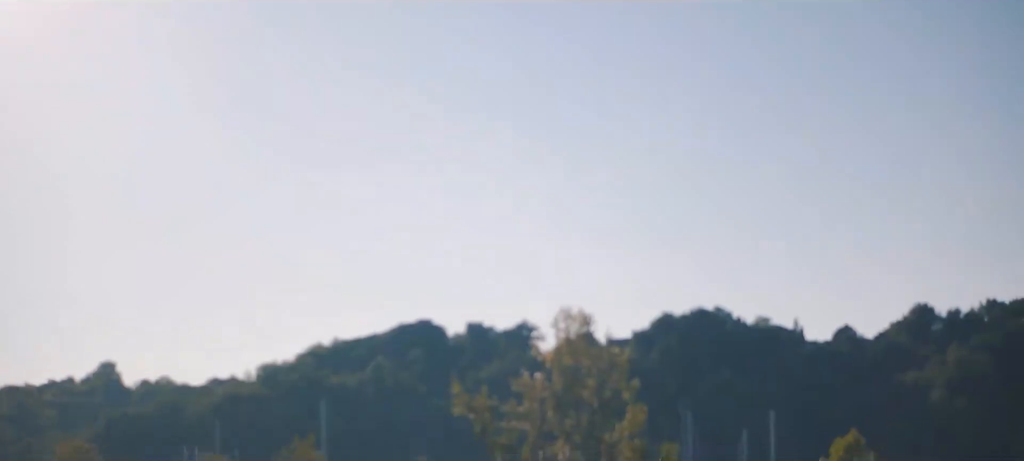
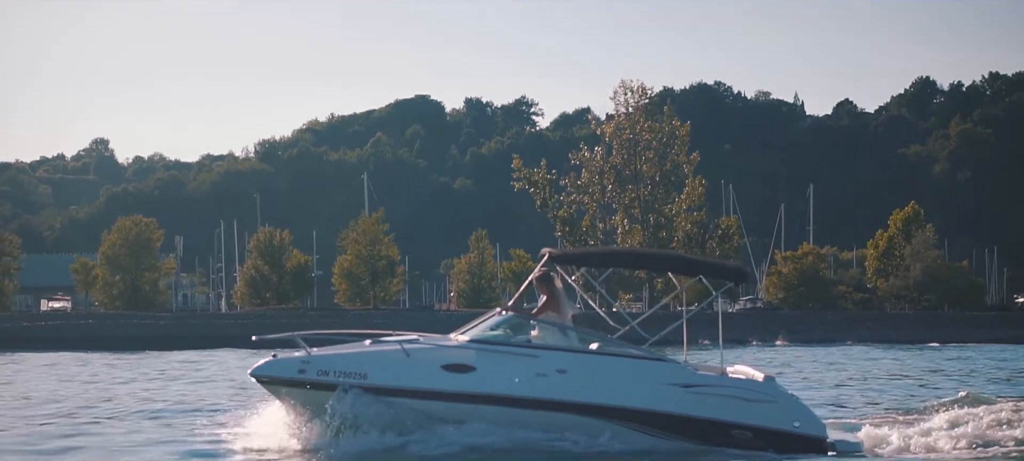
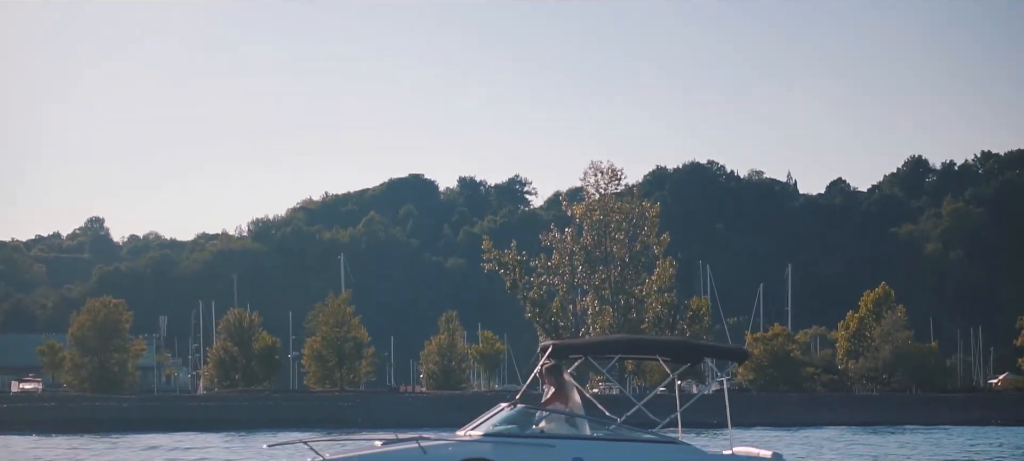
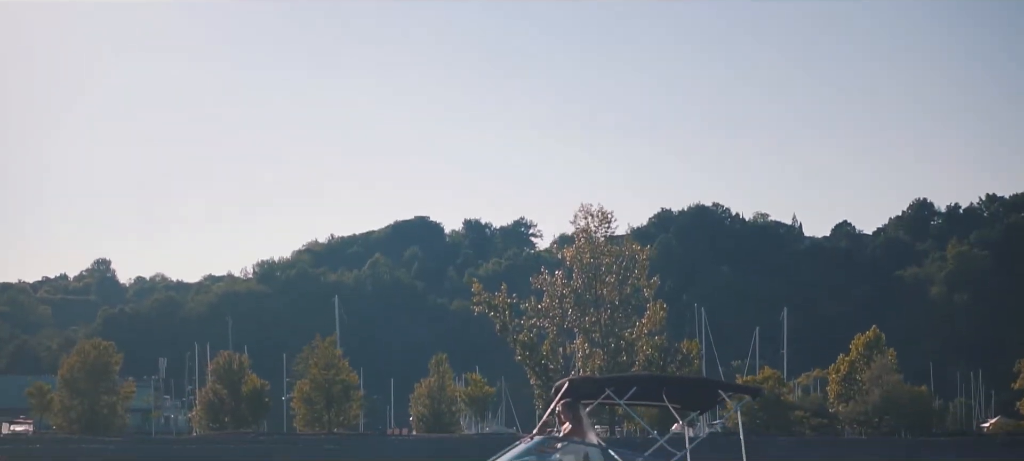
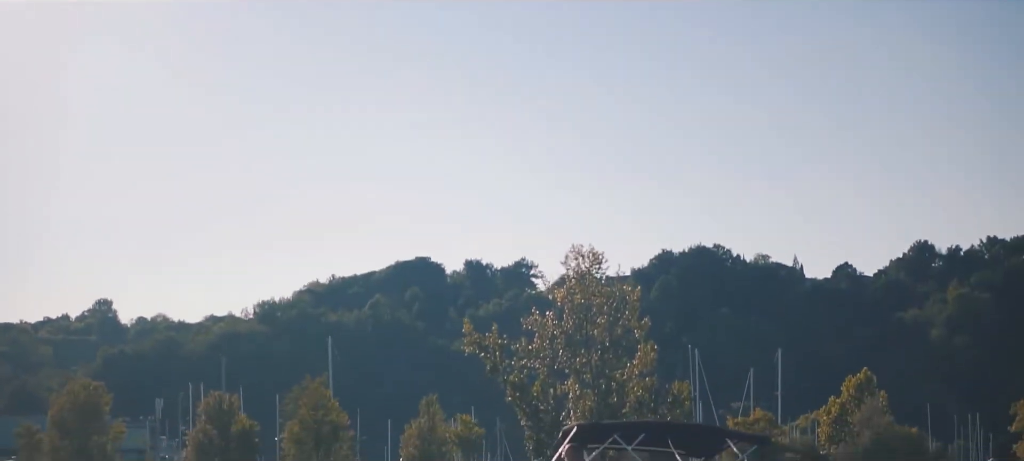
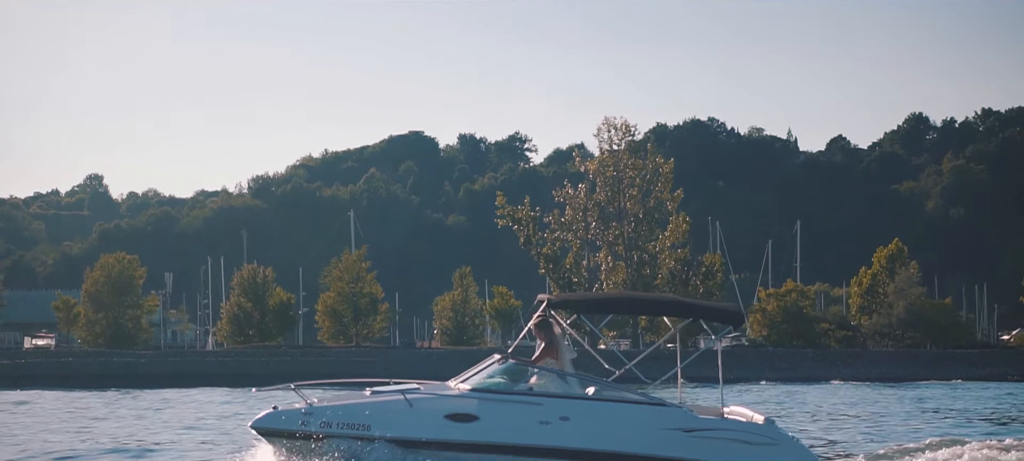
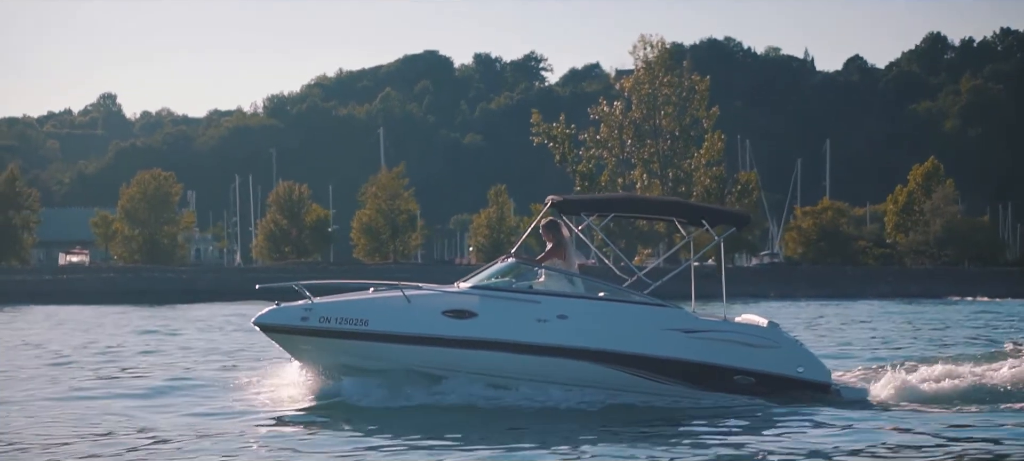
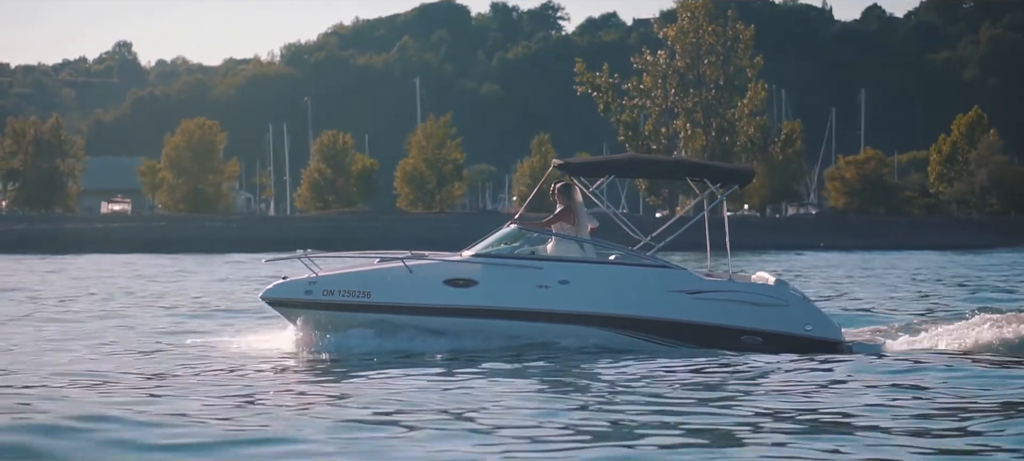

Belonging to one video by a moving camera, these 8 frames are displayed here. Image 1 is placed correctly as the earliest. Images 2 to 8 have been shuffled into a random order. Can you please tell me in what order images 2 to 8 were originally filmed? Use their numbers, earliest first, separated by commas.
5, 4, 3, 6, 2, 7, 8
